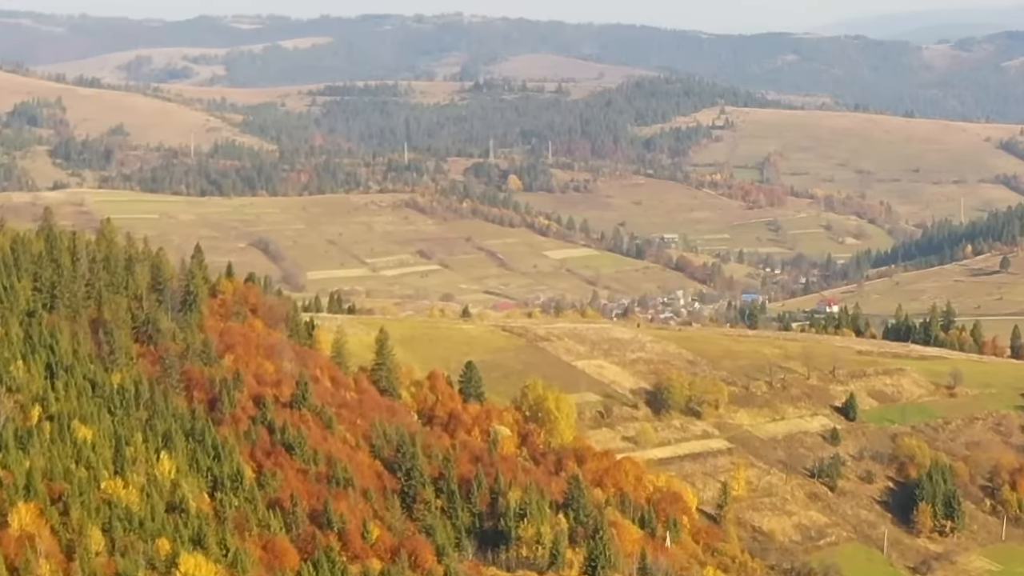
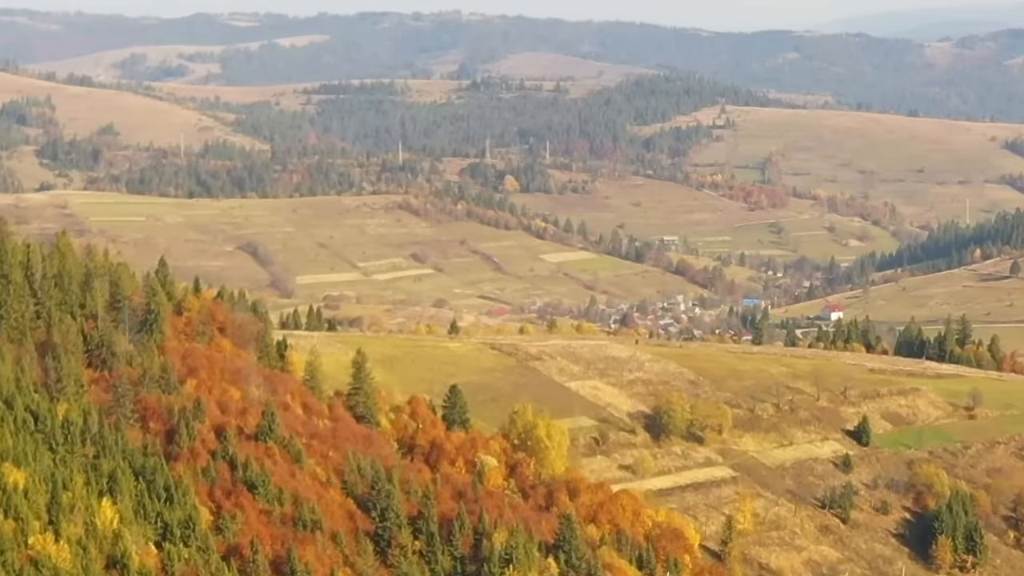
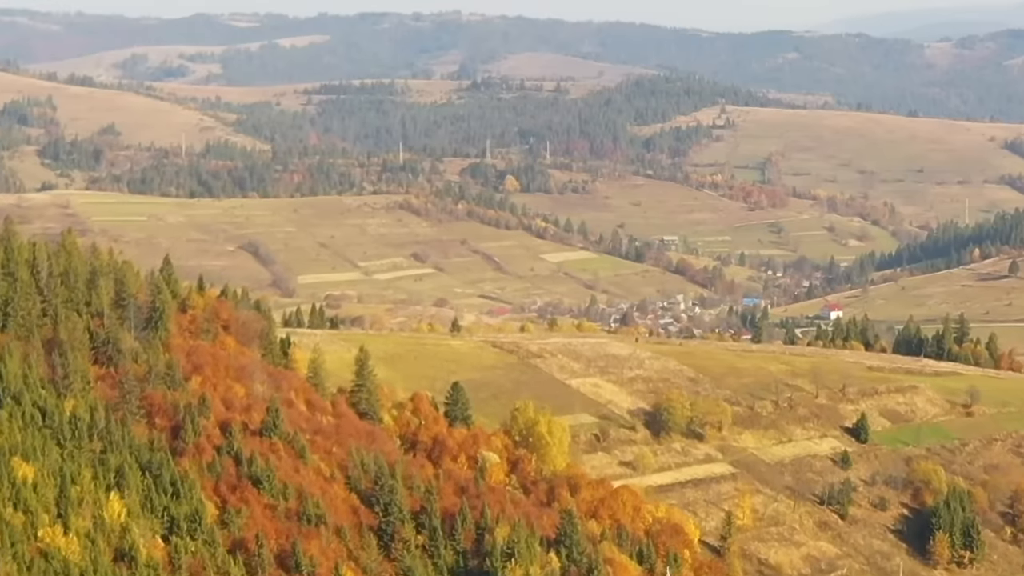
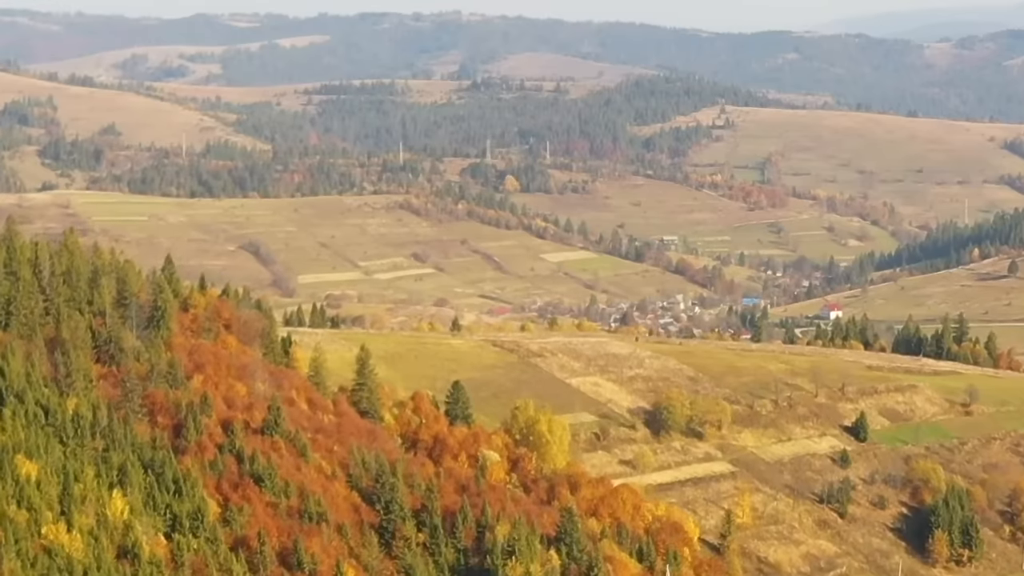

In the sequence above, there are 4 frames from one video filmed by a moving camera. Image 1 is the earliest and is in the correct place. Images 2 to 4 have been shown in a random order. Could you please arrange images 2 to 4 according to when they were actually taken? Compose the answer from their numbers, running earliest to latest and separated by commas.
4, 3, 2
